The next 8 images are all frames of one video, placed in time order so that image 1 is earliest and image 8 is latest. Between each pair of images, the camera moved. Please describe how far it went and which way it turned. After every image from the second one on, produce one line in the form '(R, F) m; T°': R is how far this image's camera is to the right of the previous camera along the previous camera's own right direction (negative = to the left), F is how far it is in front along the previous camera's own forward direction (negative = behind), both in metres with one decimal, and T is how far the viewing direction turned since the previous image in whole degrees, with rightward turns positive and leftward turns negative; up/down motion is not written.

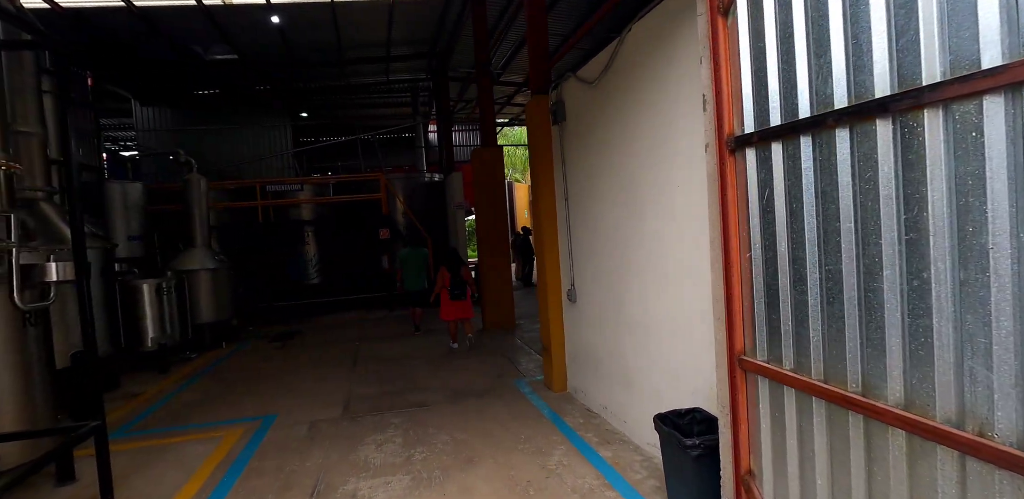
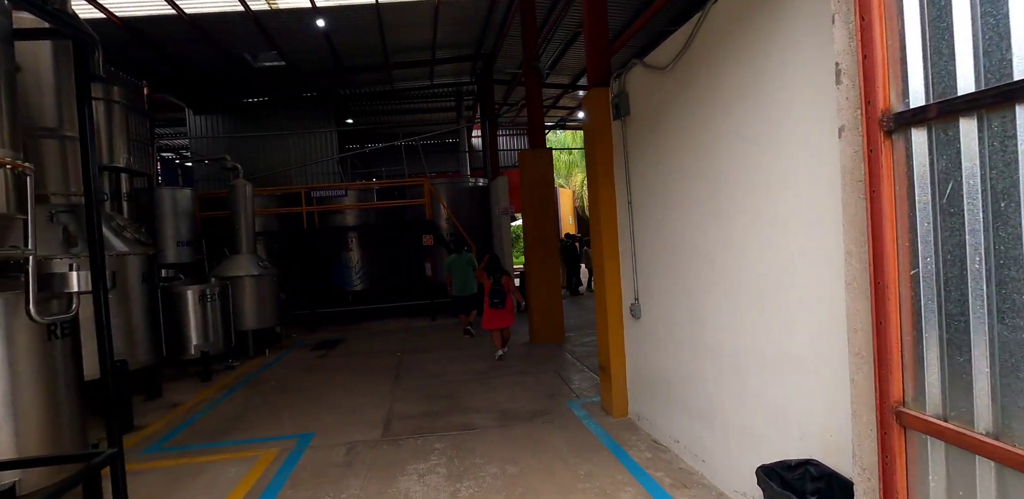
(-0.1, +0.5) m; -5°
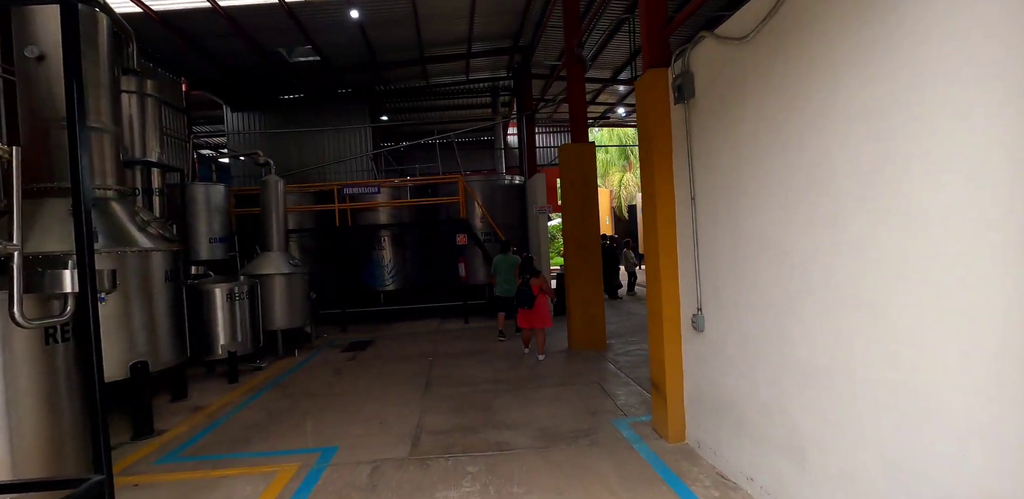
(-0.1, +0.5) m; -4°
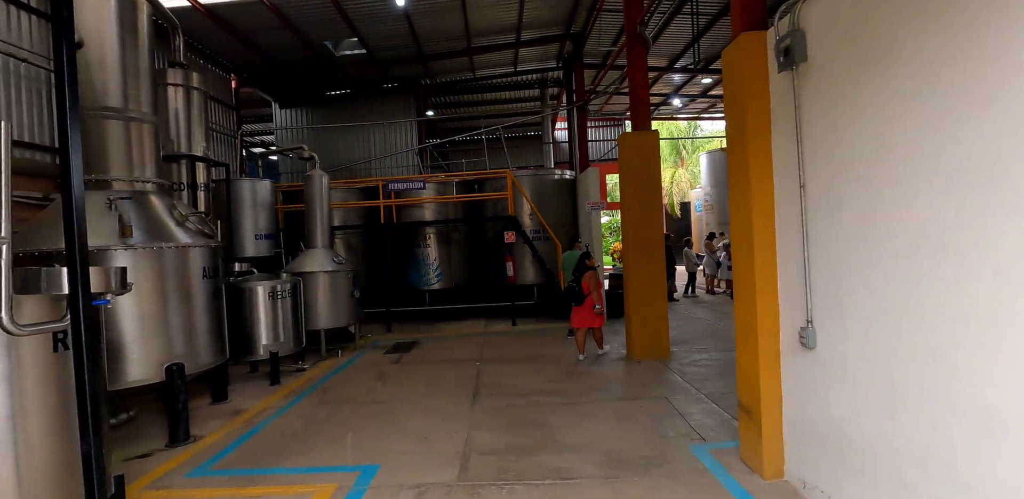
(-0.2, +0.5) m; -5°
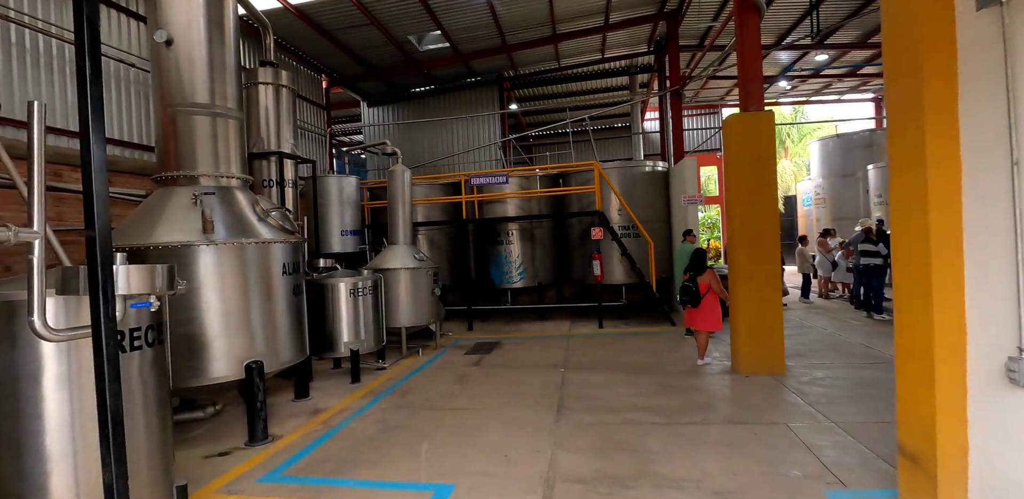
(-0.1, +0.5) m; -10°
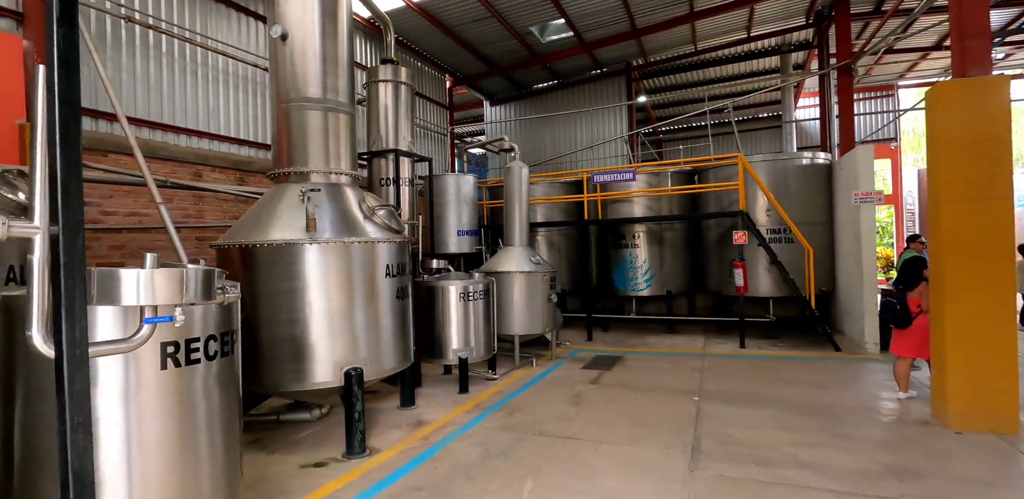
(0.0, +0.7) m; -14°
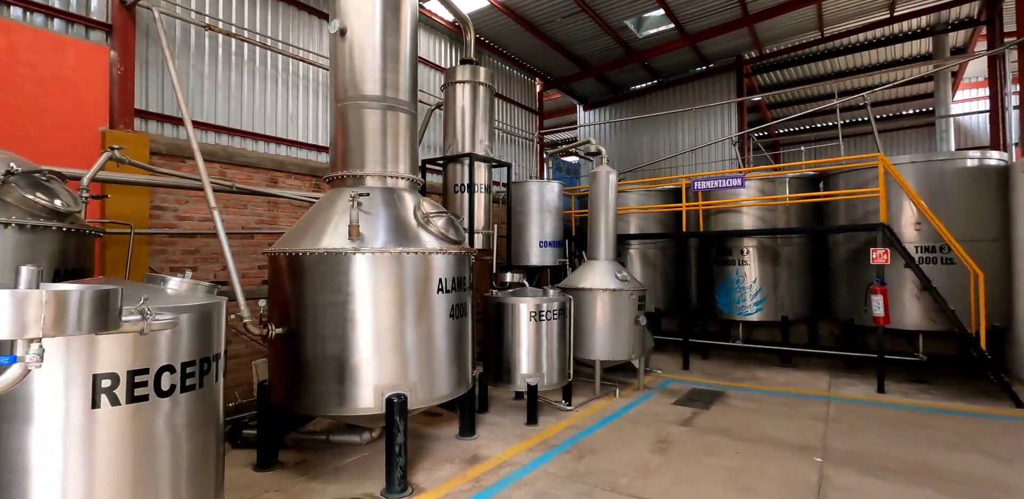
(+0.2, +0.6) m; -11°
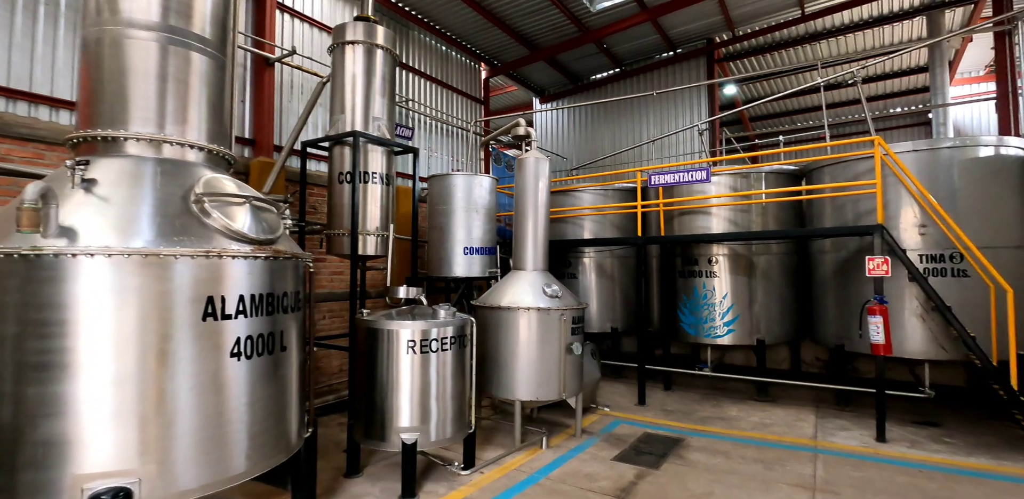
(+0.8, +1.2) m; +1°
